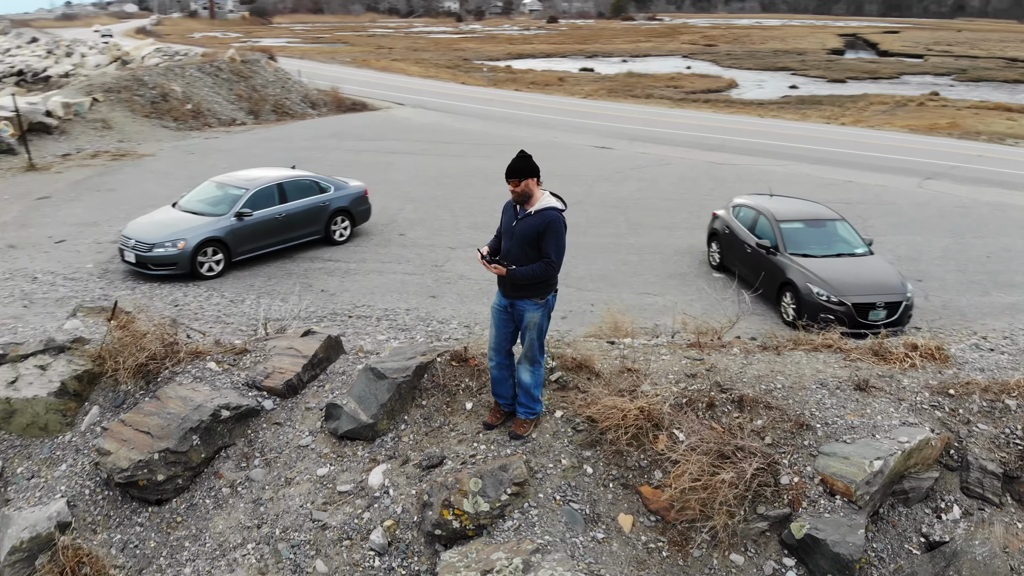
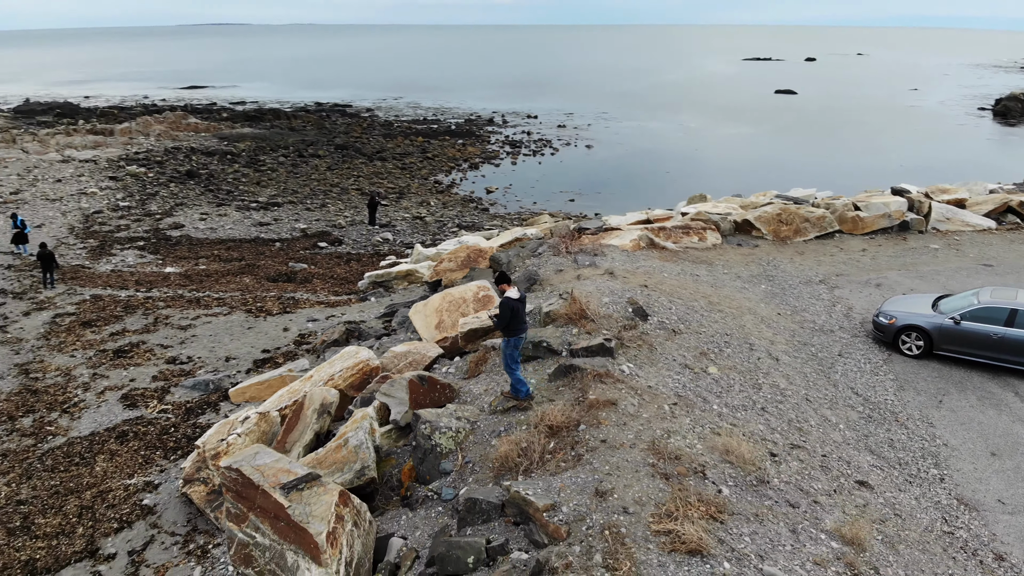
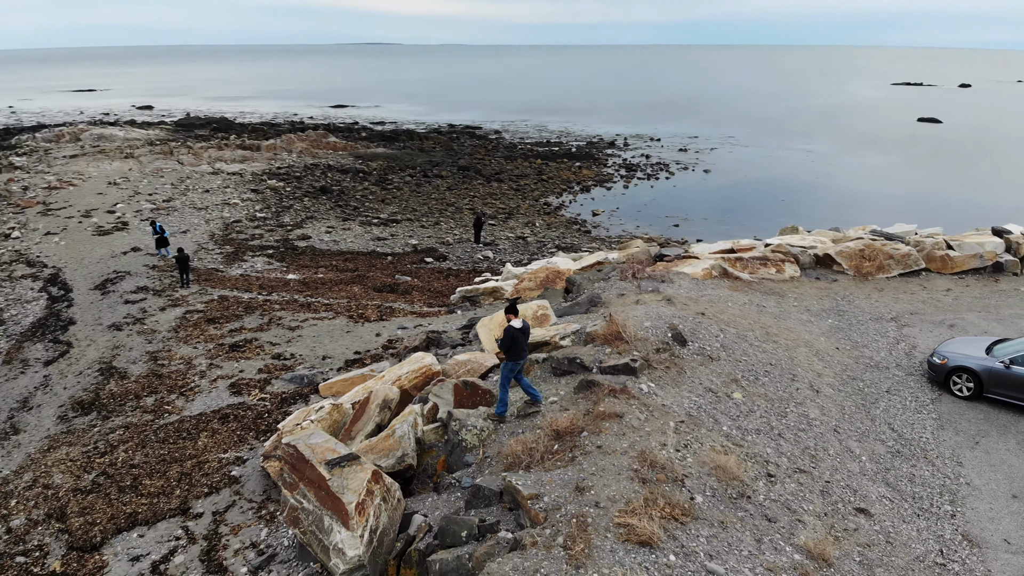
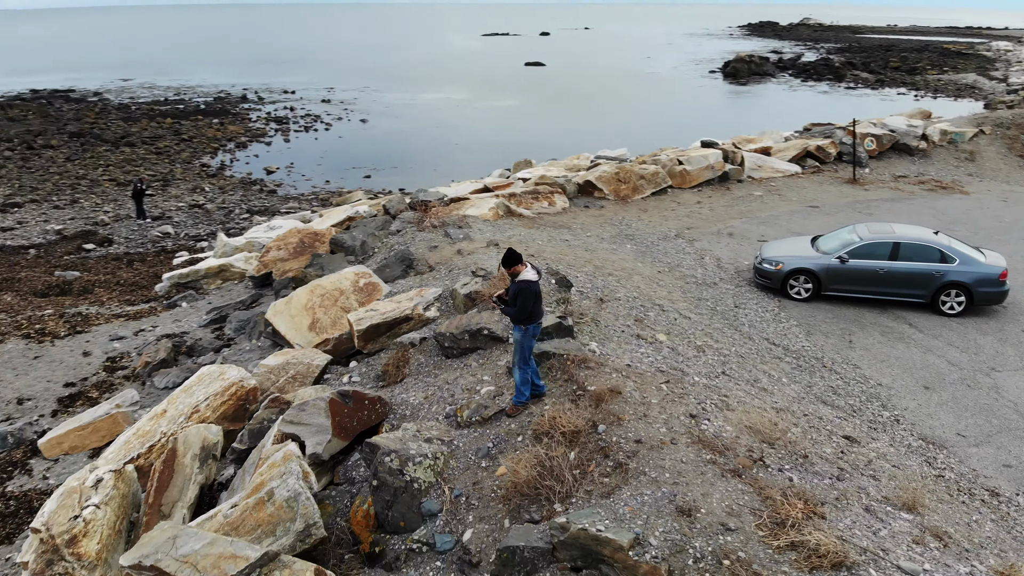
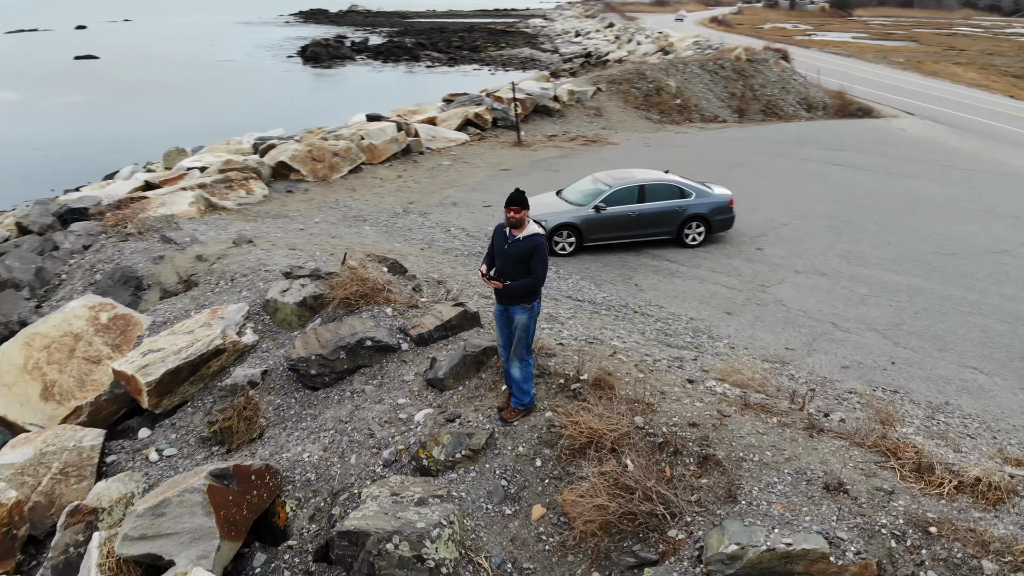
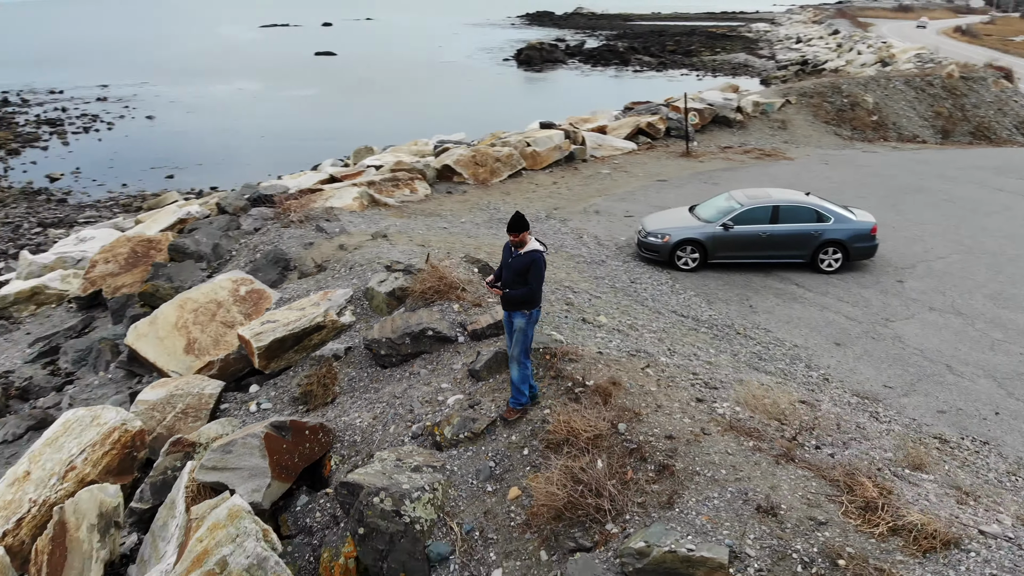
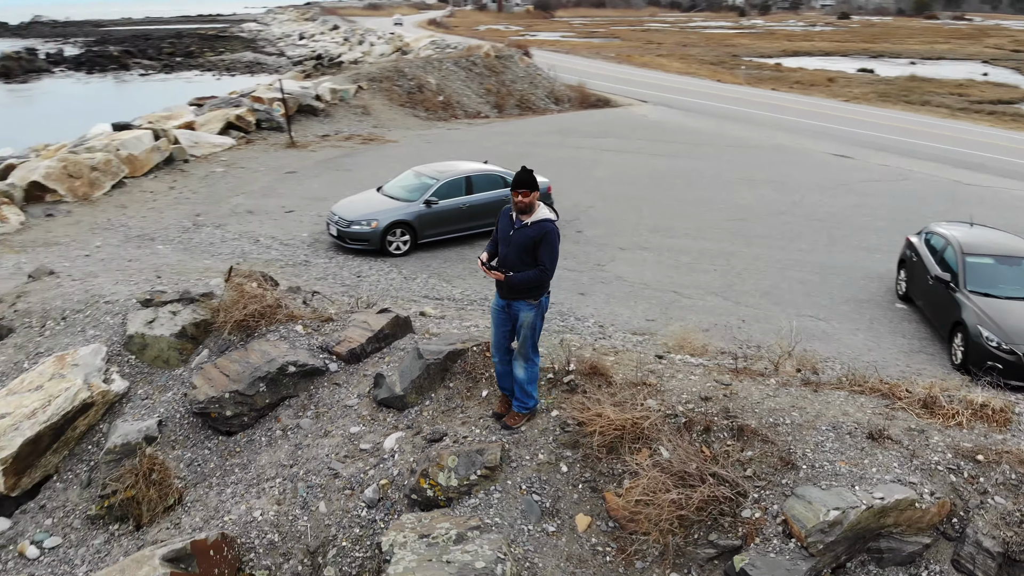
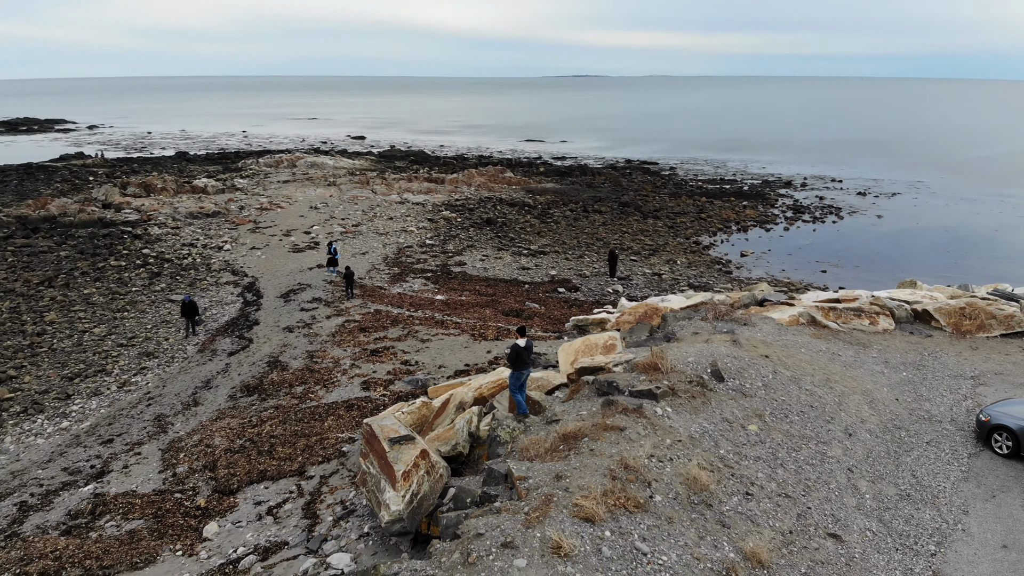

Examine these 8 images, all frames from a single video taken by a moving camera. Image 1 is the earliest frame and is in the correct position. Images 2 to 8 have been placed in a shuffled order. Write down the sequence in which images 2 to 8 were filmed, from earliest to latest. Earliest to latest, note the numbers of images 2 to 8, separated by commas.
7, 5, 6, 4, 2, 3, 8
